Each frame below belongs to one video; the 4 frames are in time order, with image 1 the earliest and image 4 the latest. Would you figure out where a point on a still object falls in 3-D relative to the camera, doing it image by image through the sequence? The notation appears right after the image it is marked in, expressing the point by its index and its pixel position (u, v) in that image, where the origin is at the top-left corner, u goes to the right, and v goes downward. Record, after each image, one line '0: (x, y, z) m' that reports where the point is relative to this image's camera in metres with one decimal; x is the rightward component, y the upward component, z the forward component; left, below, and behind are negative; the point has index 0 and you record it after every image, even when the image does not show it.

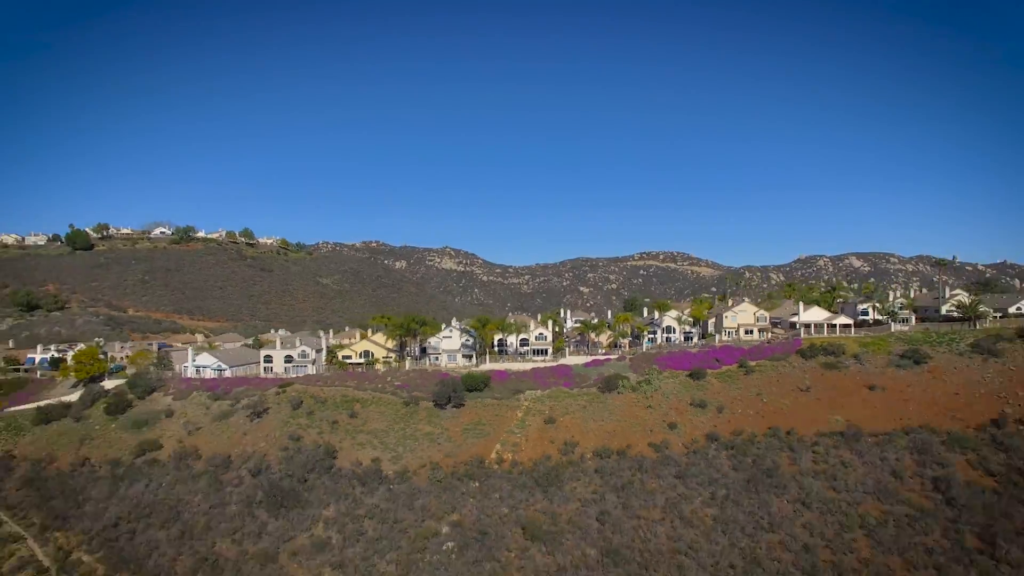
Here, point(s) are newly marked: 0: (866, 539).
0: (+11.3, -7.9, +17.4) m
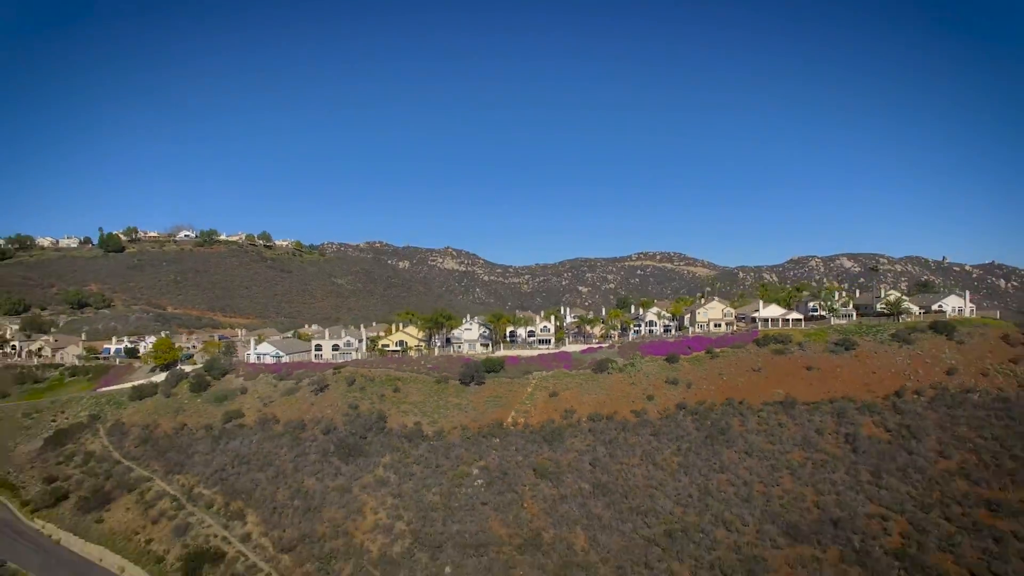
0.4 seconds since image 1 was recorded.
0: (+11.9, -8.0, +23.5) m
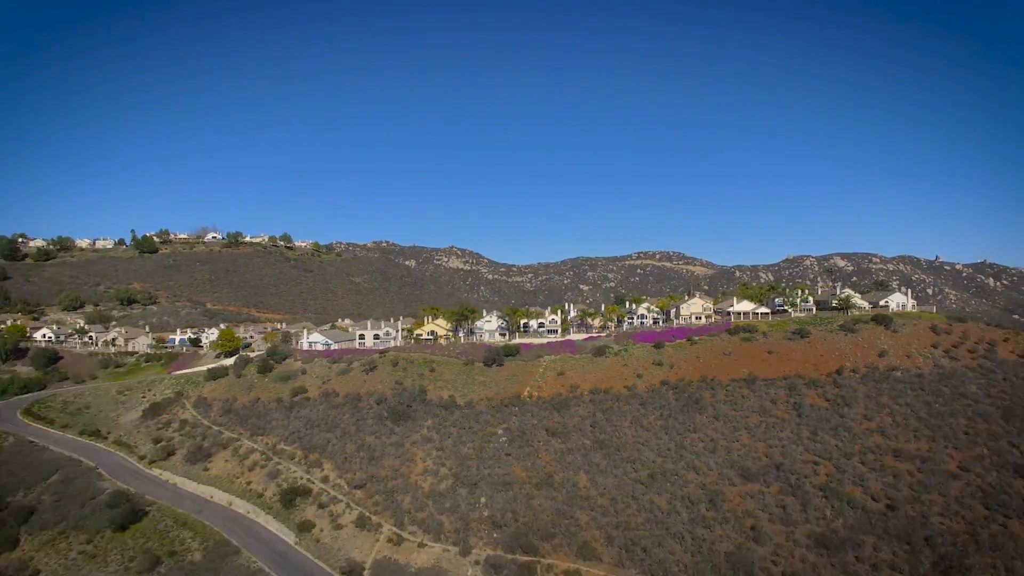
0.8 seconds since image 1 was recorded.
0: (+12.9, -8.0, +30.1) m
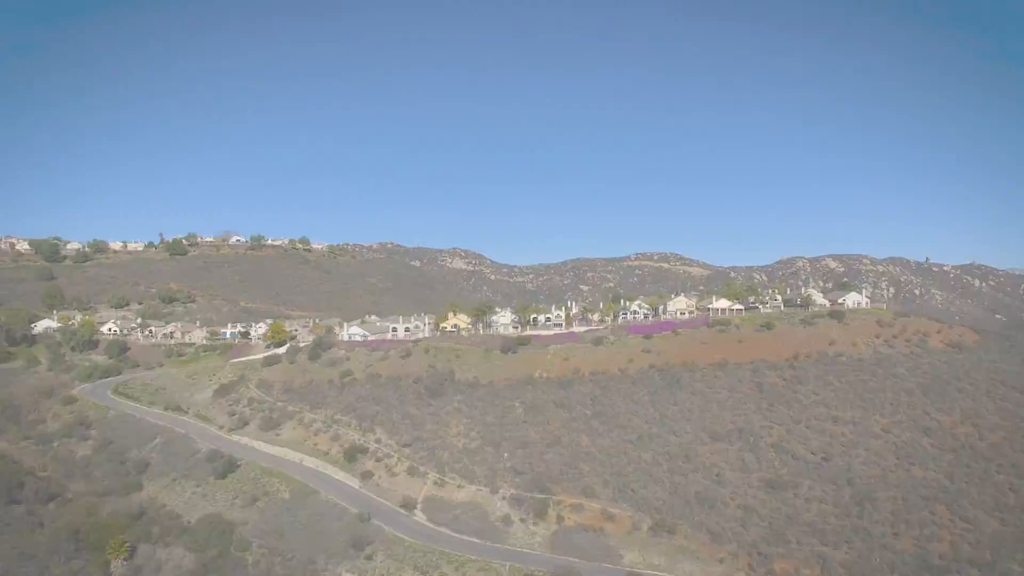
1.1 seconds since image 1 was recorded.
0: (+13.9, -7.9, +37.1) m
